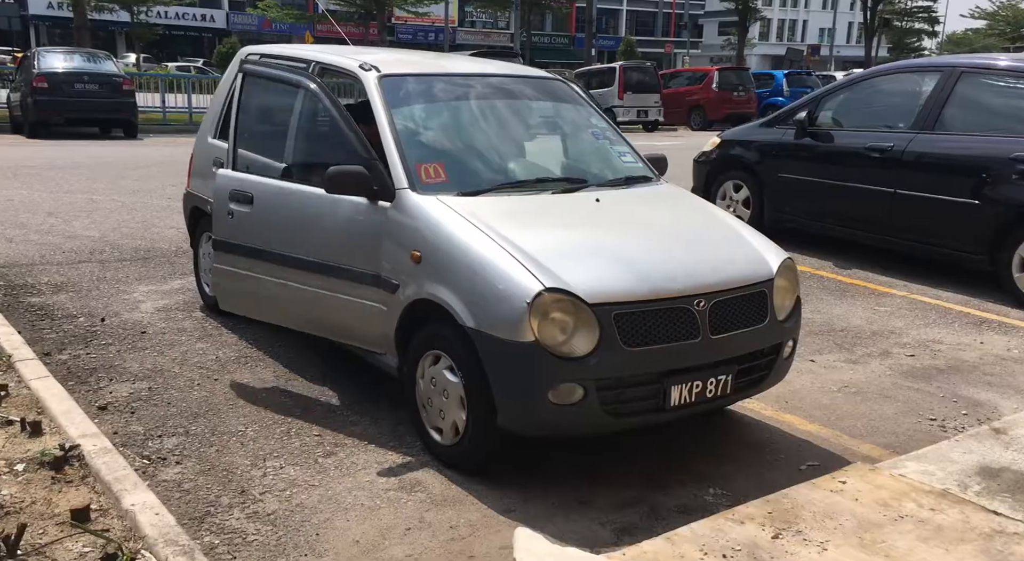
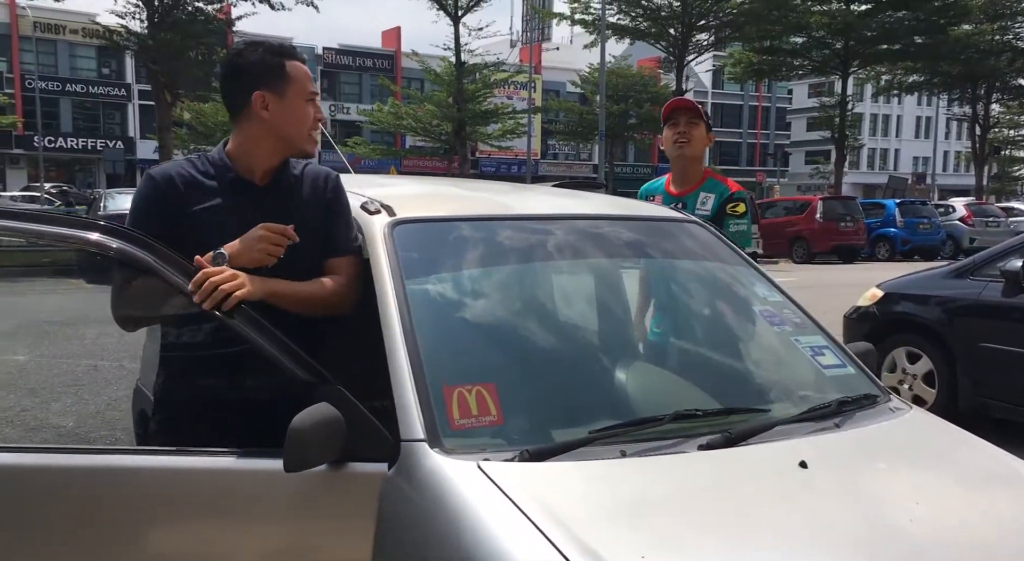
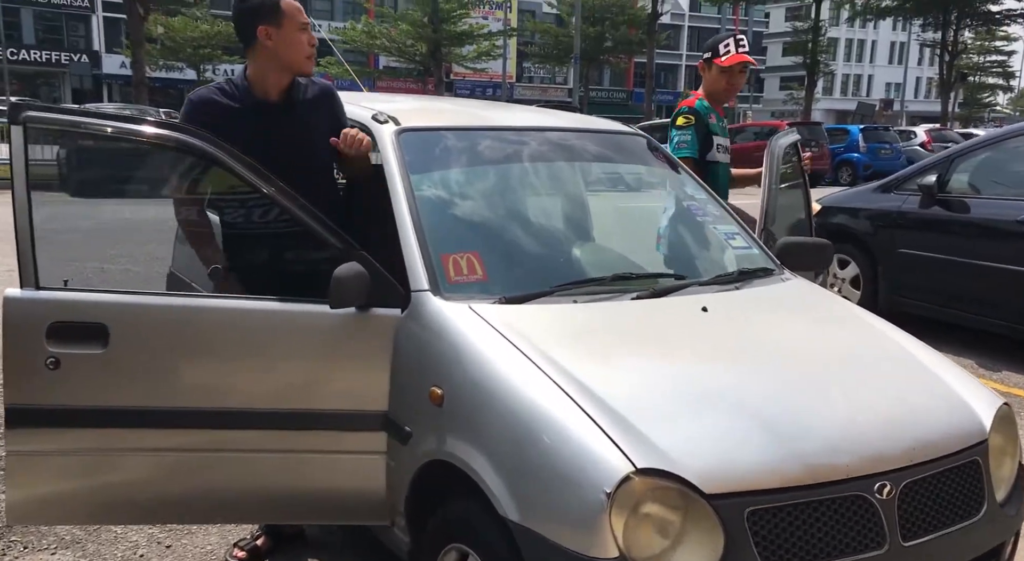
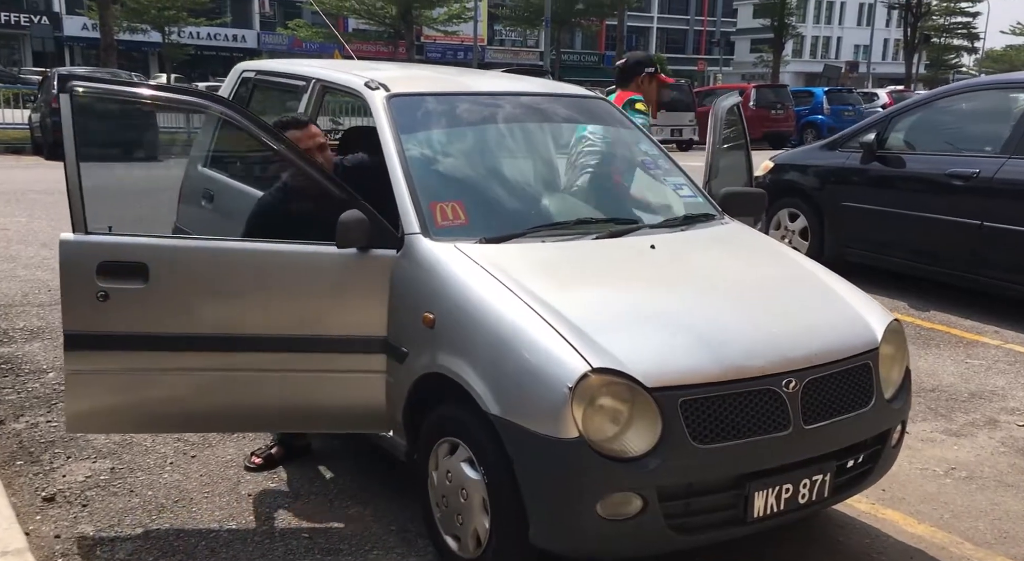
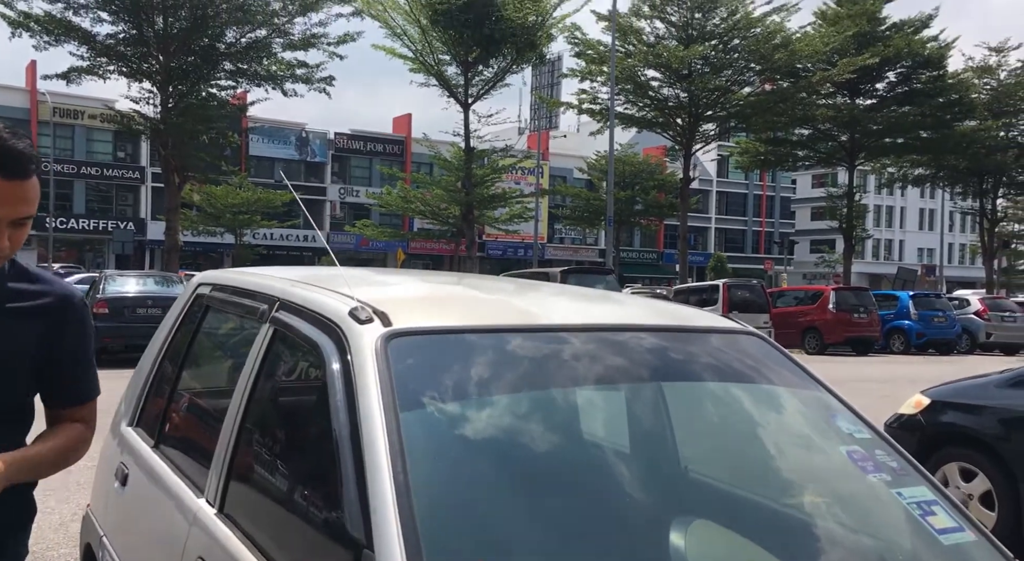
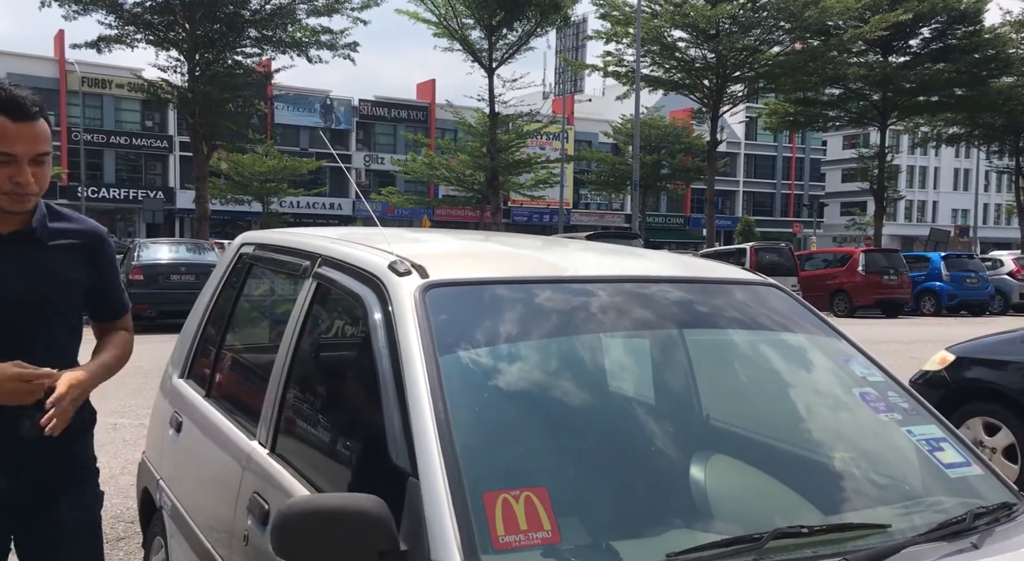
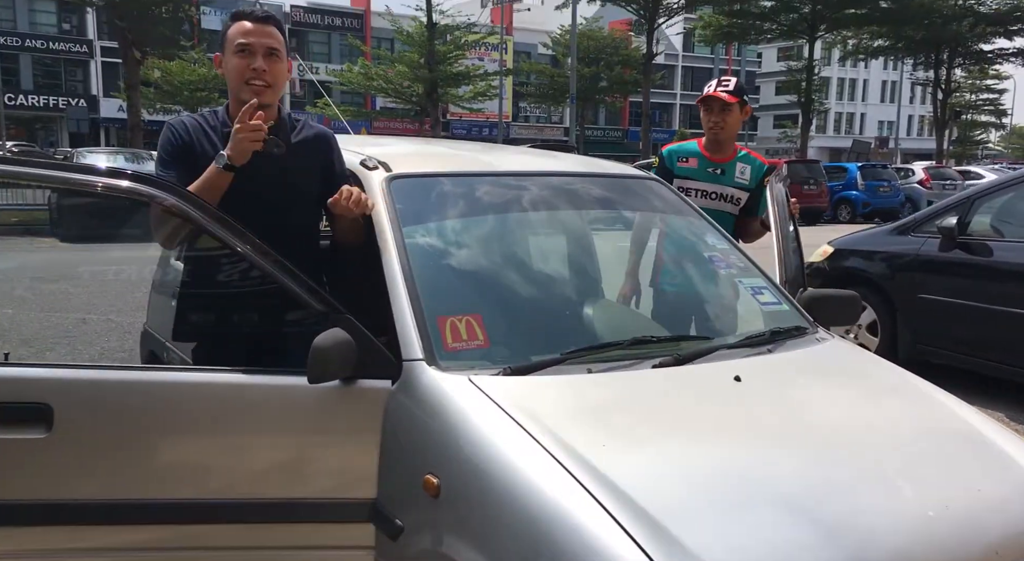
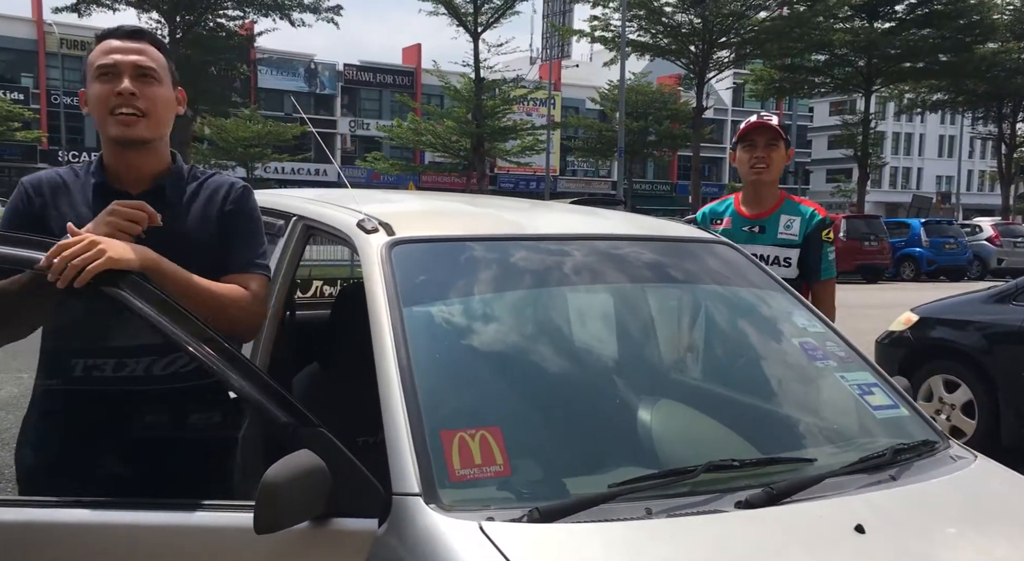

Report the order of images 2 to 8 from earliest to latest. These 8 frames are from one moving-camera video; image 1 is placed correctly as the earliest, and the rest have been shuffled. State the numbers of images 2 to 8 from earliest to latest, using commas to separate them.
4, 3, 7, 2, 8, 6, 5
